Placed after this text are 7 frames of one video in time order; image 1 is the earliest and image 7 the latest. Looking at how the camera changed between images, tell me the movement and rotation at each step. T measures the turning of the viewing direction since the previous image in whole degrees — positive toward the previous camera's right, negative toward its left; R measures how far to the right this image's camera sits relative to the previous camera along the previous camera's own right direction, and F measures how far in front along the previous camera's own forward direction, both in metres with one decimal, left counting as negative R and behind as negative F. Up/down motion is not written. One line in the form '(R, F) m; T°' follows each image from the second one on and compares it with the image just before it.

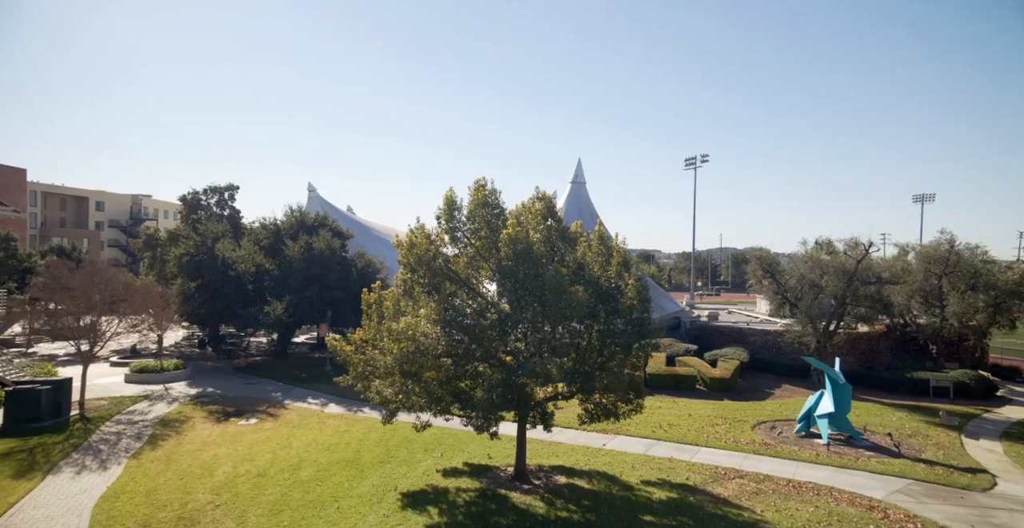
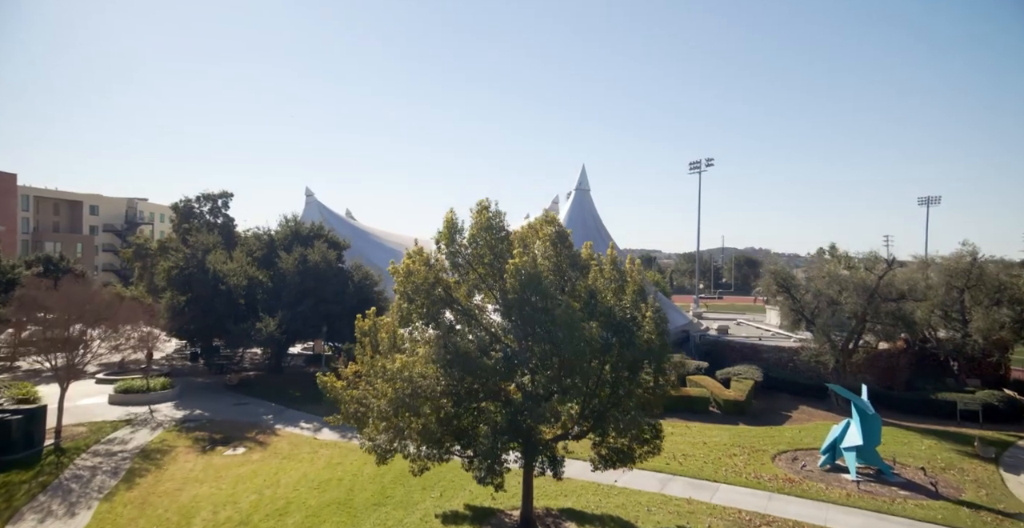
(-0.1, +1.0) m; 0°
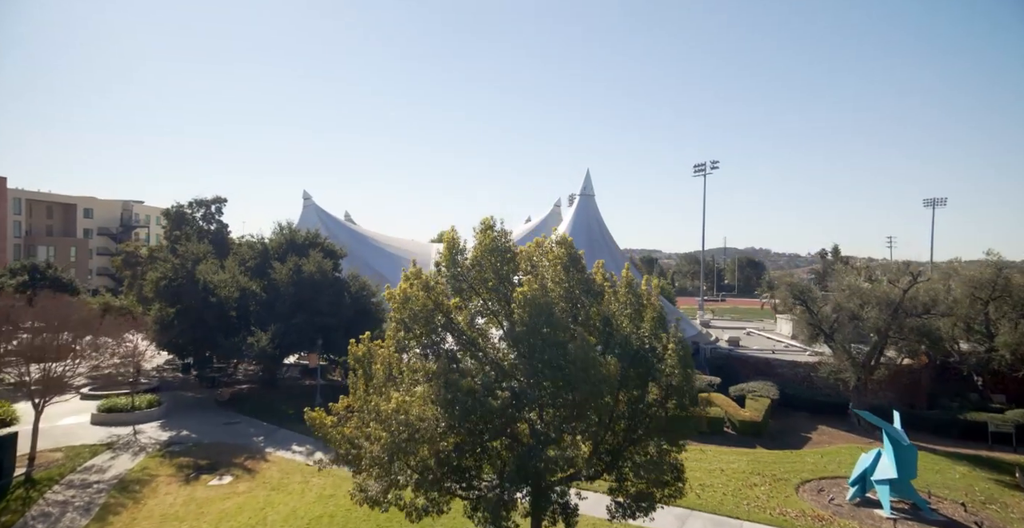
(-0.1, +1.0) m; 0°
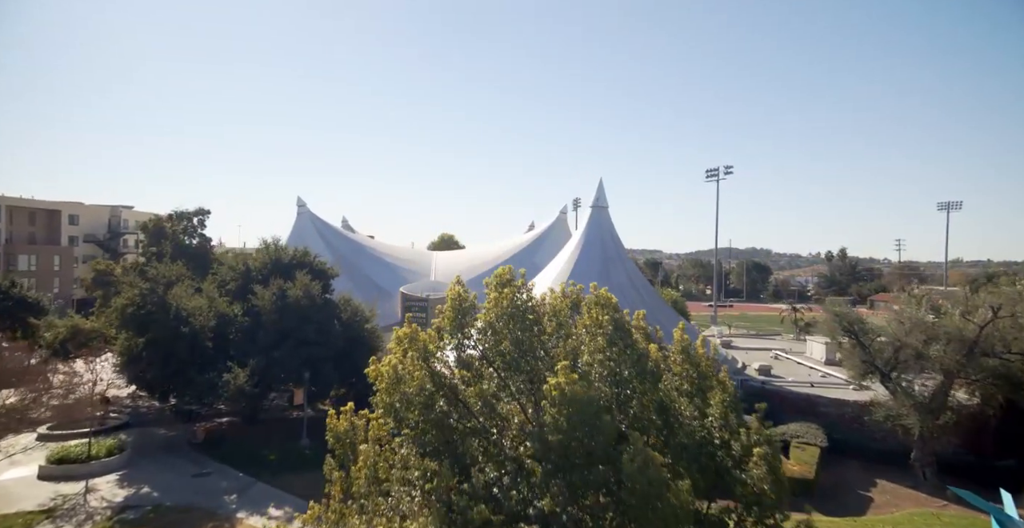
(-0.3, +2.4) m; 0°
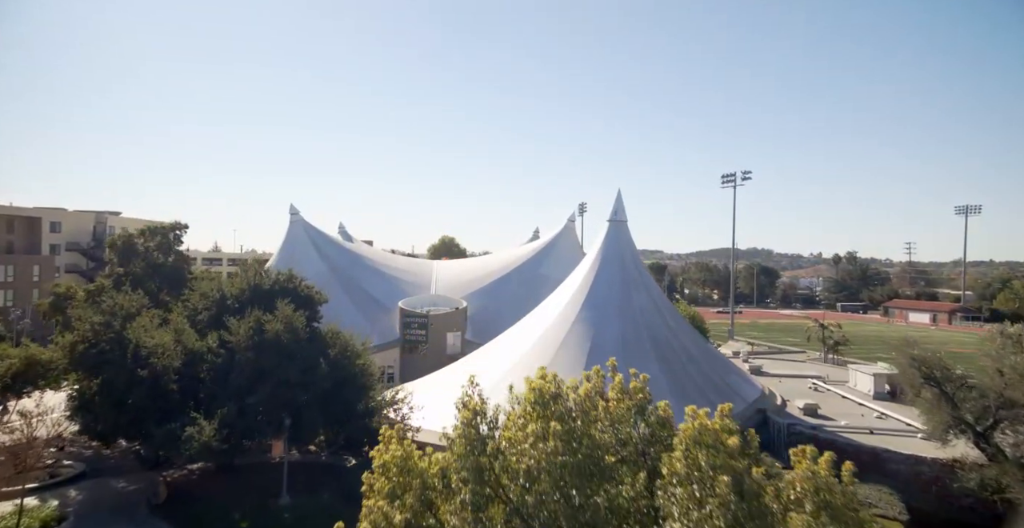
(-0.4, +2.7) m; 0°
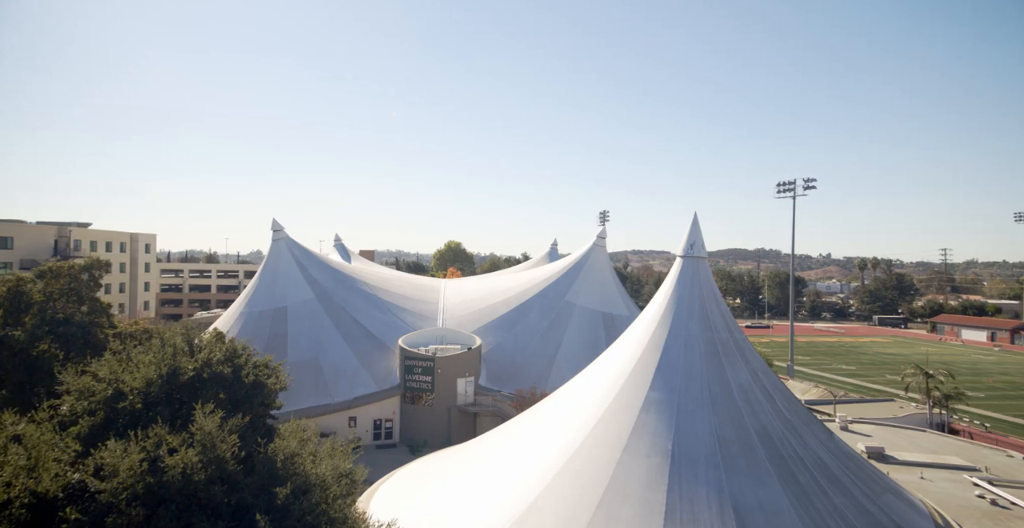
(-1.0, +7.0) m; 0°
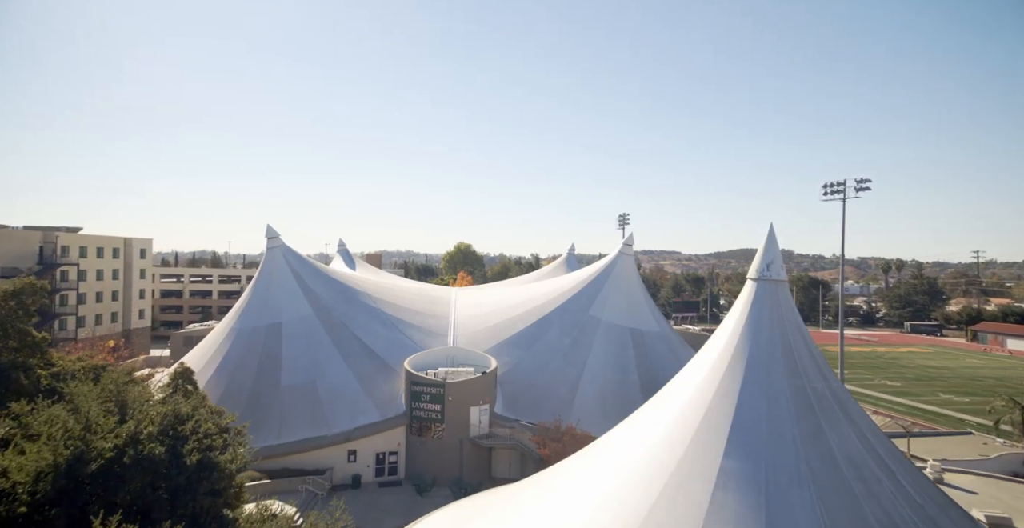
(-0.5, +3.8) m; -1°
